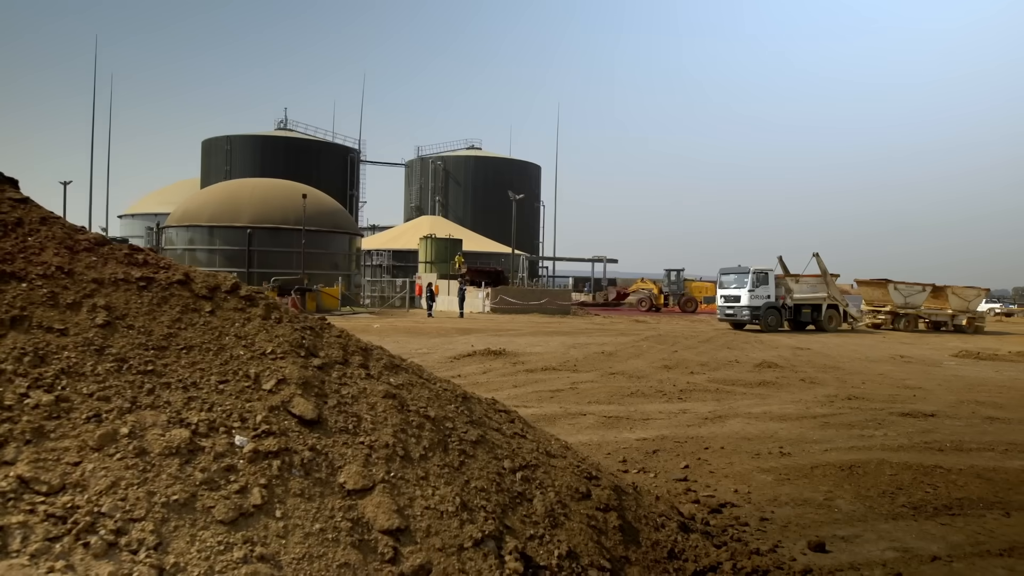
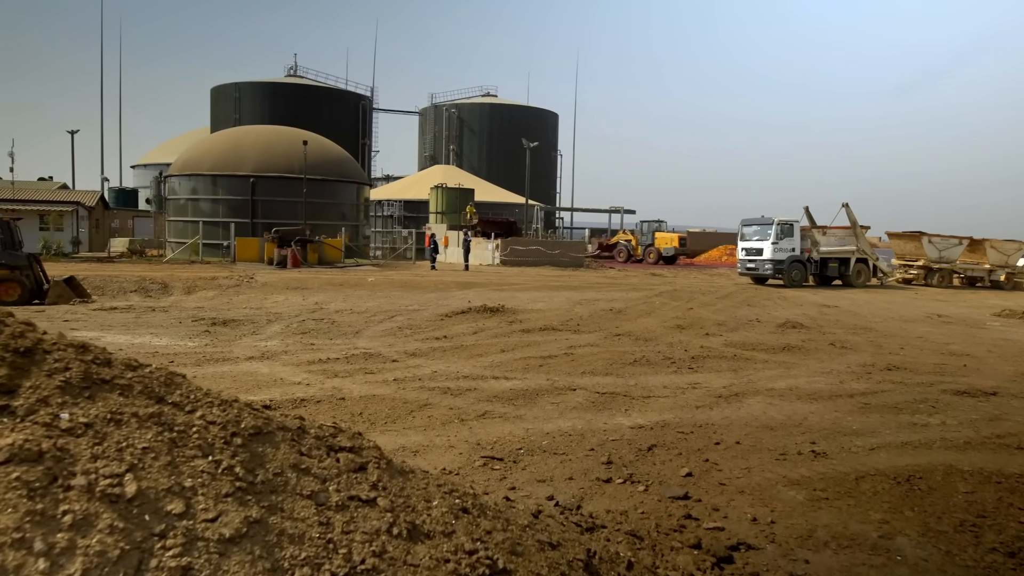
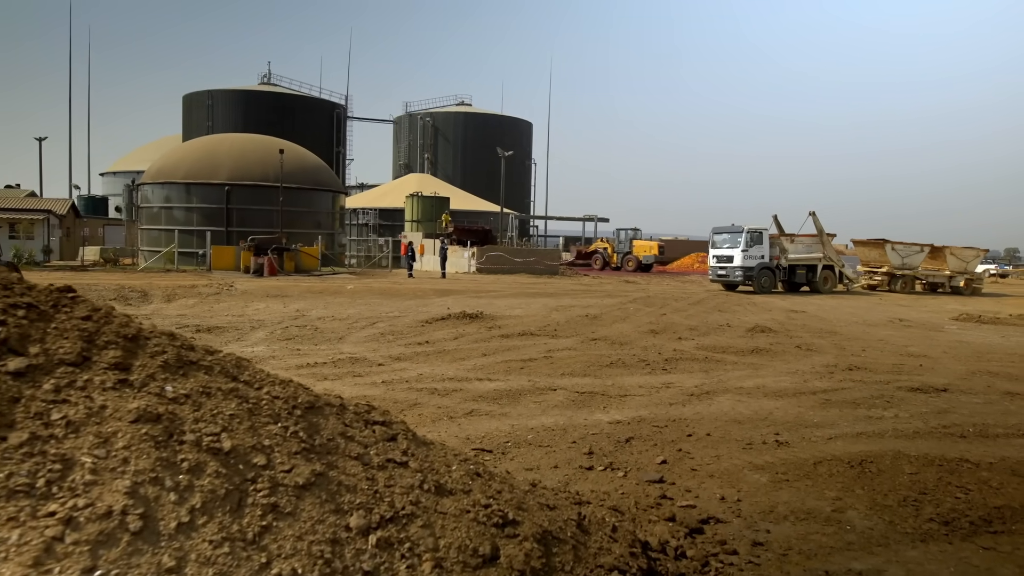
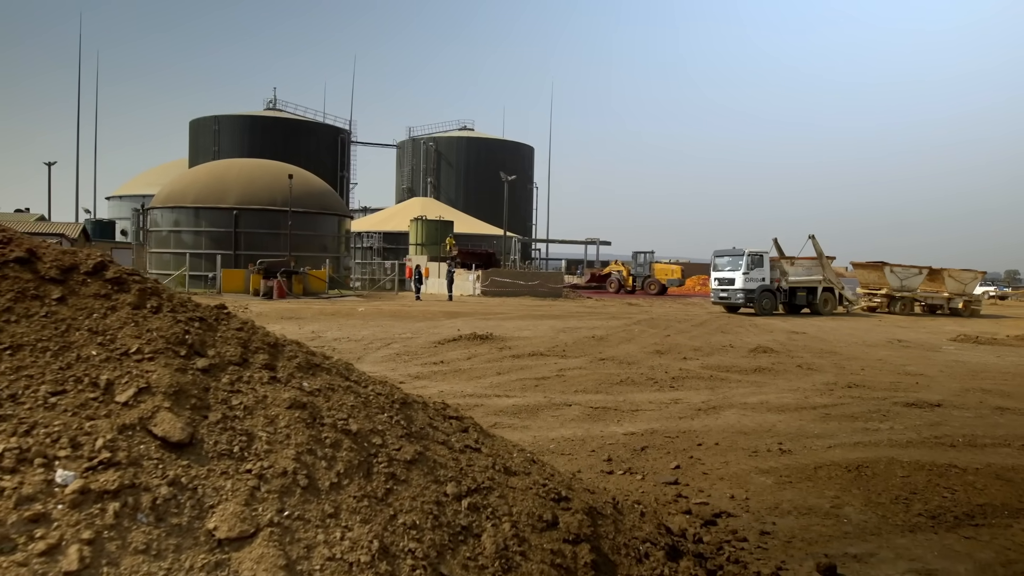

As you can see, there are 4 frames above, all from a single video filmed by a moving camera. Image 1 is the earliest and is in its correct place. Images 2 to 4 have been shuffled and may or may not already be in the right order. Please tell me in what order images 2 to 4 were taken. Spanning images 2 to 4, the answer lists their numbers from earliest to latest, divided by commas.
4, 3, 2
